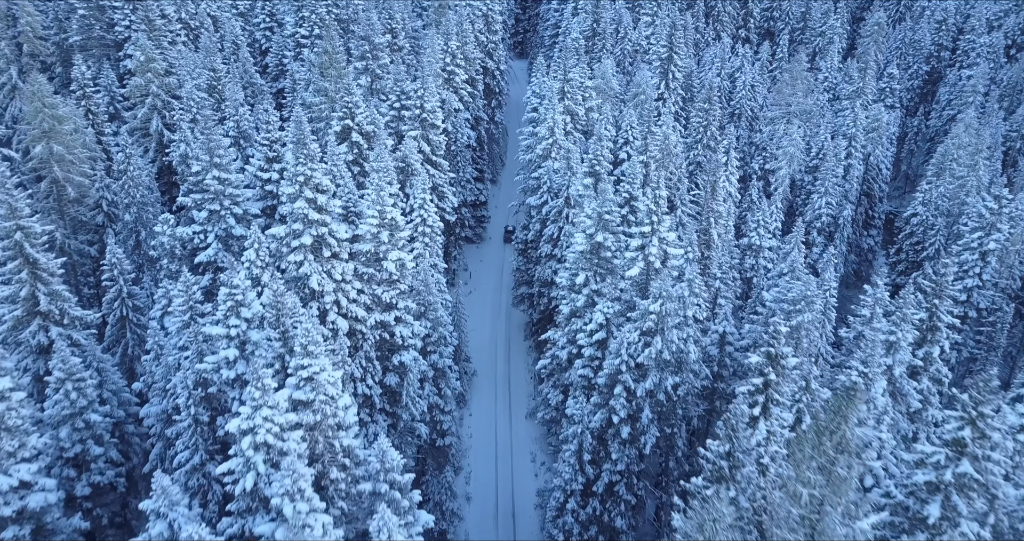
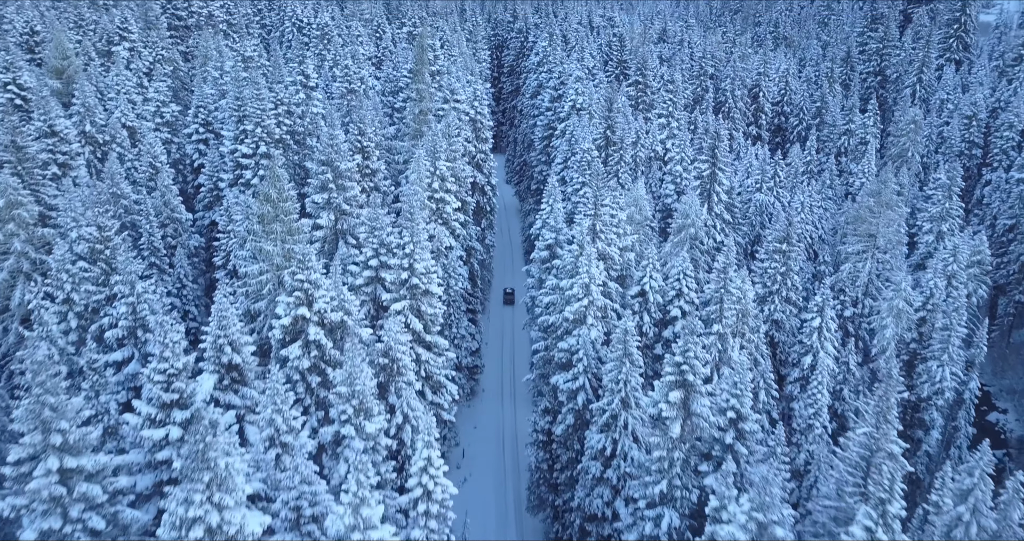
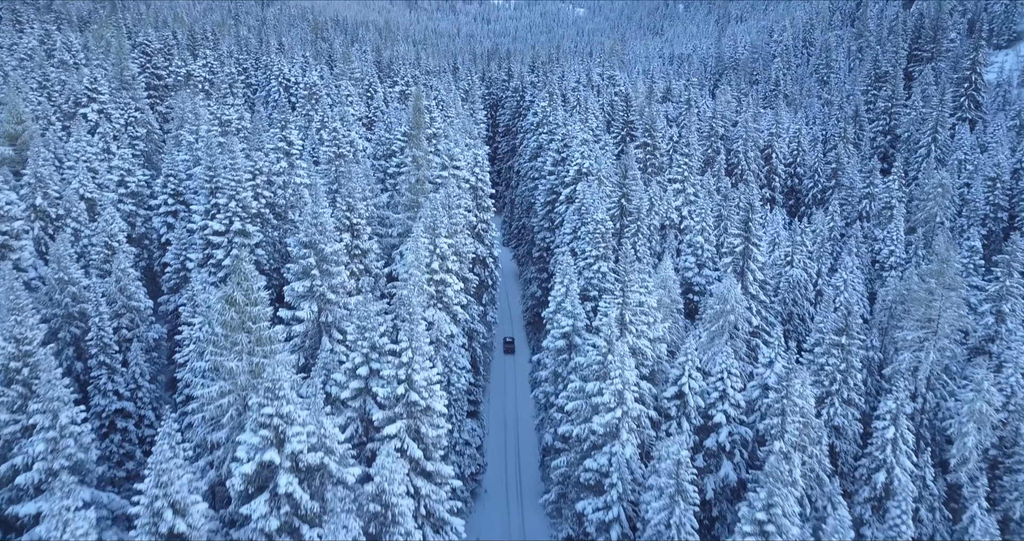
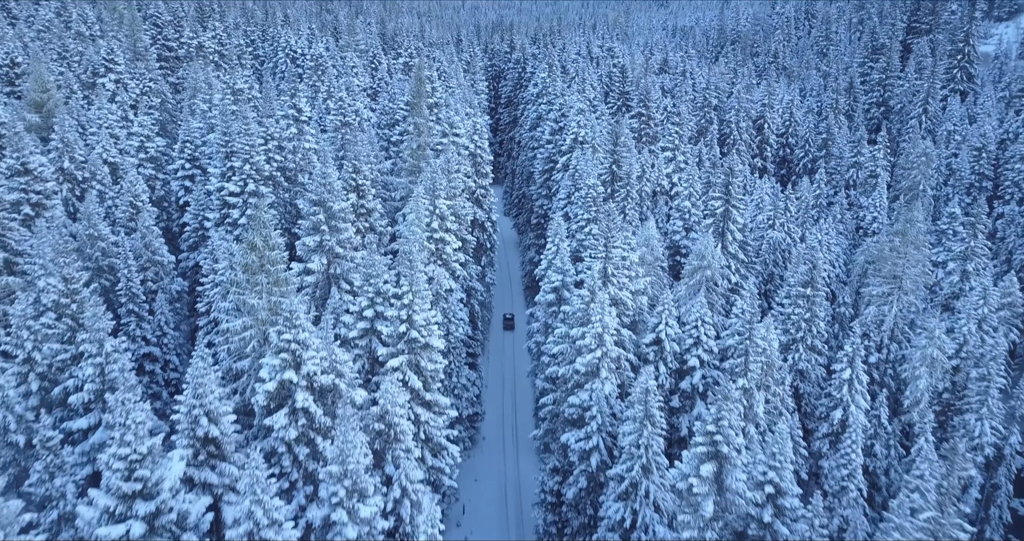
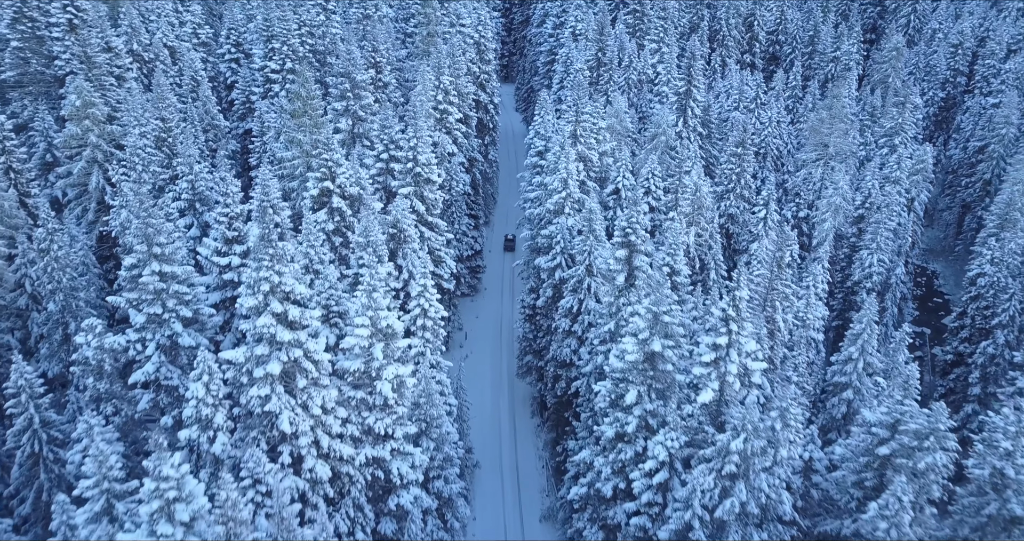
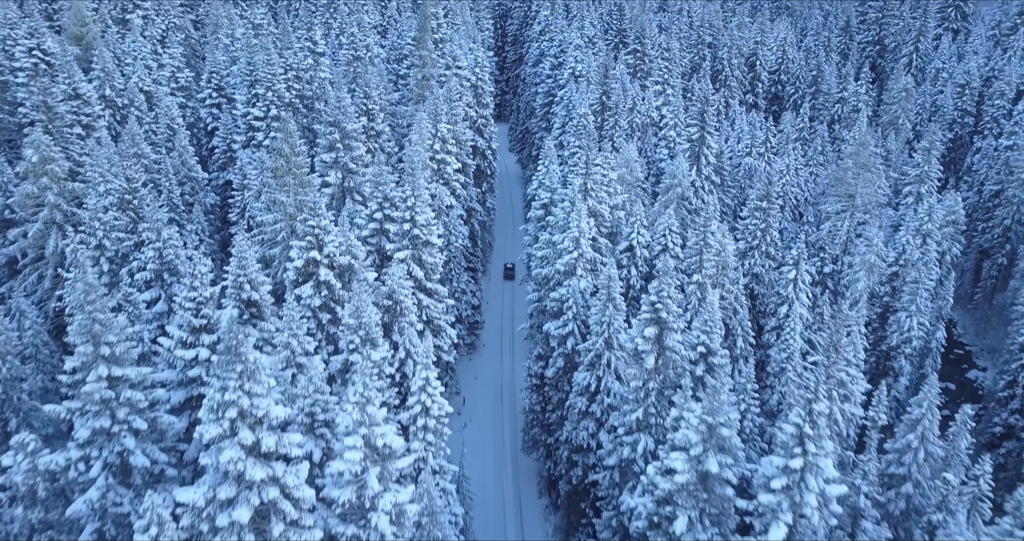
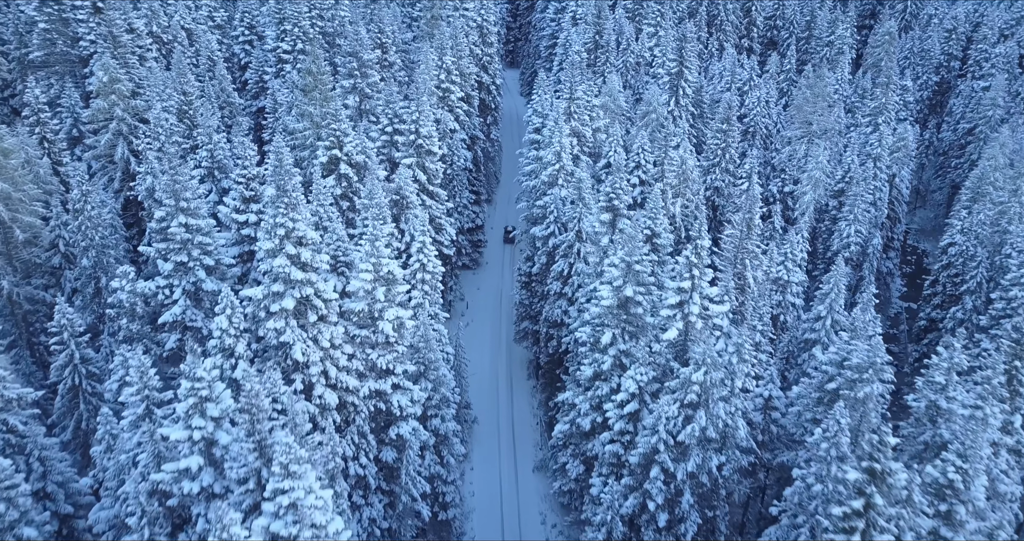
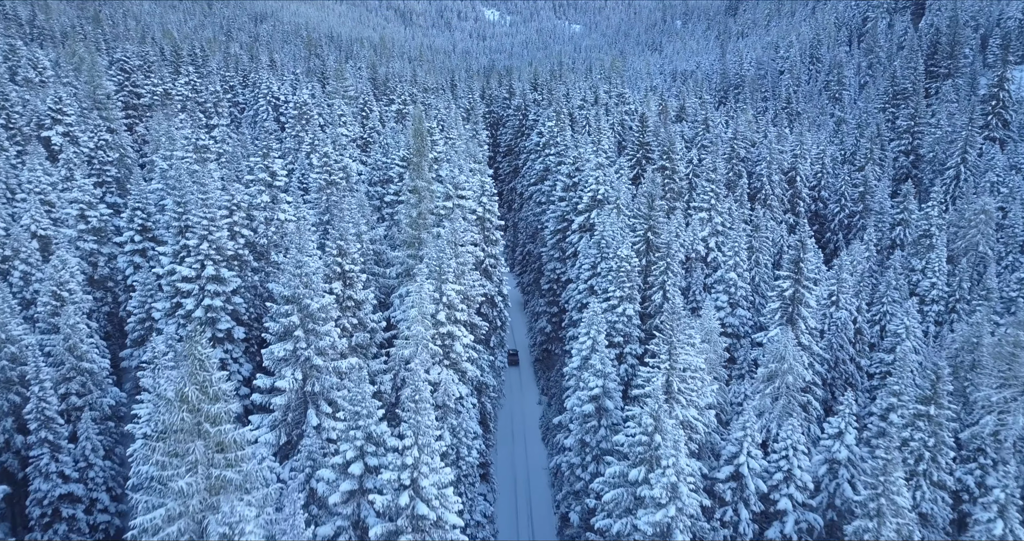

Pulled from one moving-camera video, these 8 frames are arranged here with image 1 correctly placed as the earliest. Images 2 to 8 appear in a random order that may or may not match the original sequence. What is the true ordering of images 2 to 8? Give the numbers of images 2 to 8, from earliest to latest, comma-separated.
7, 5, 6, 2, 4, 3, 8
